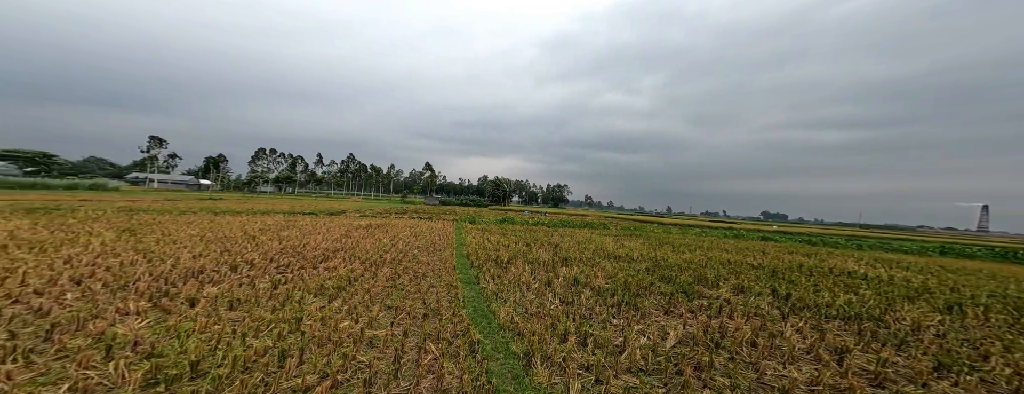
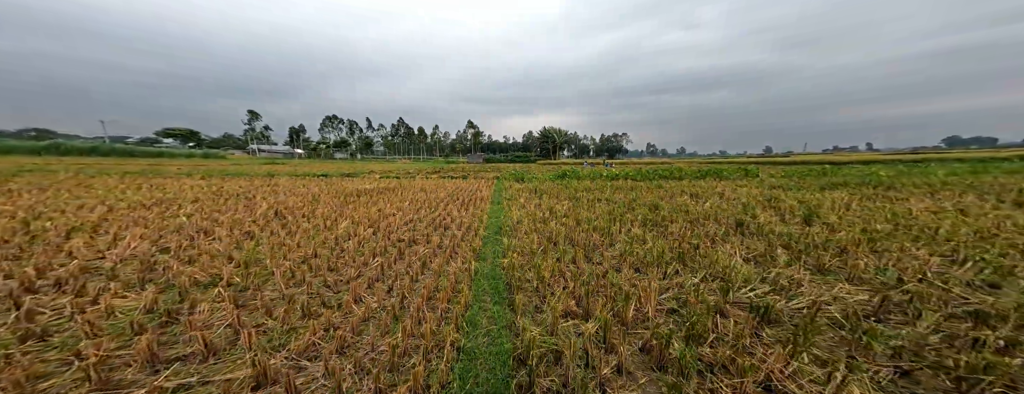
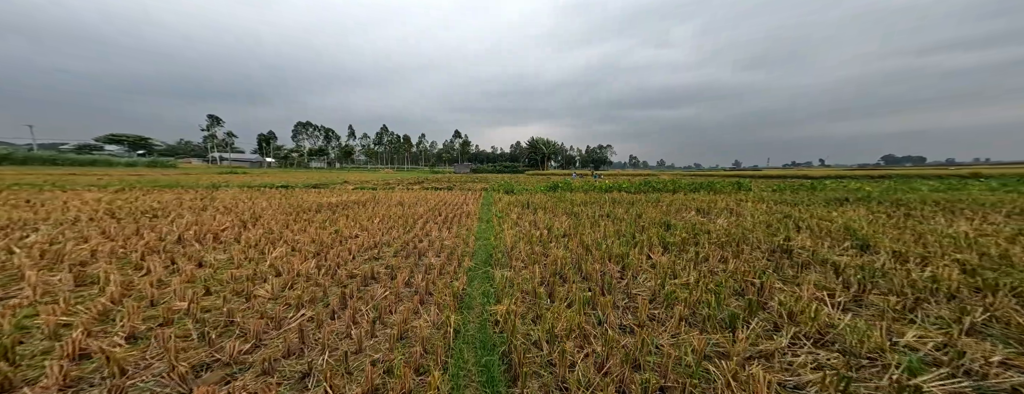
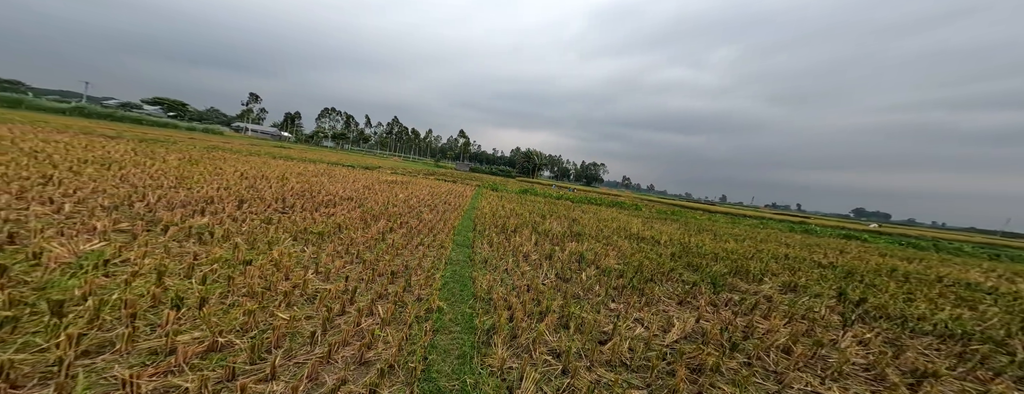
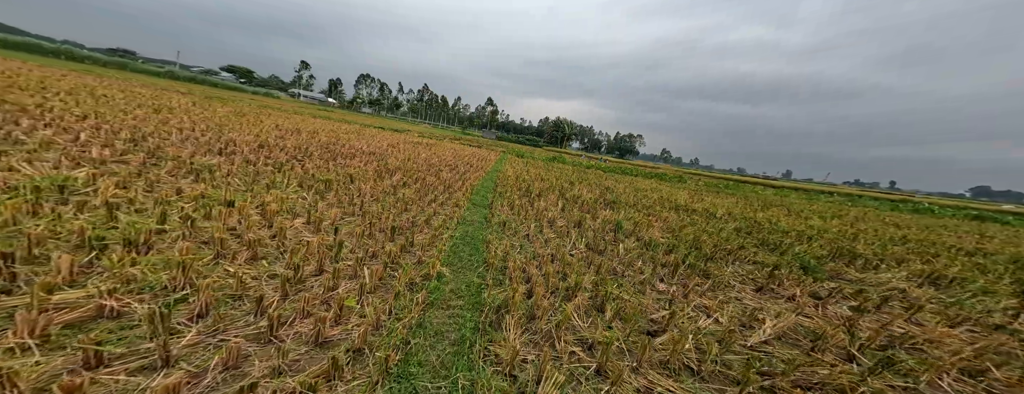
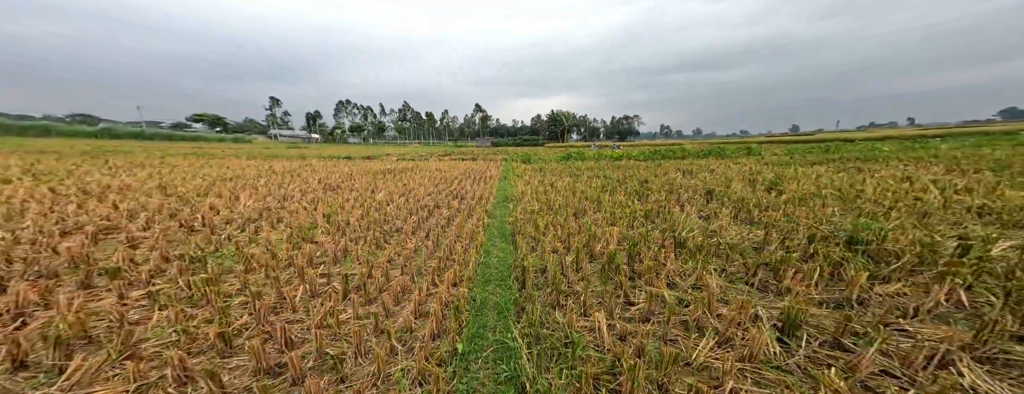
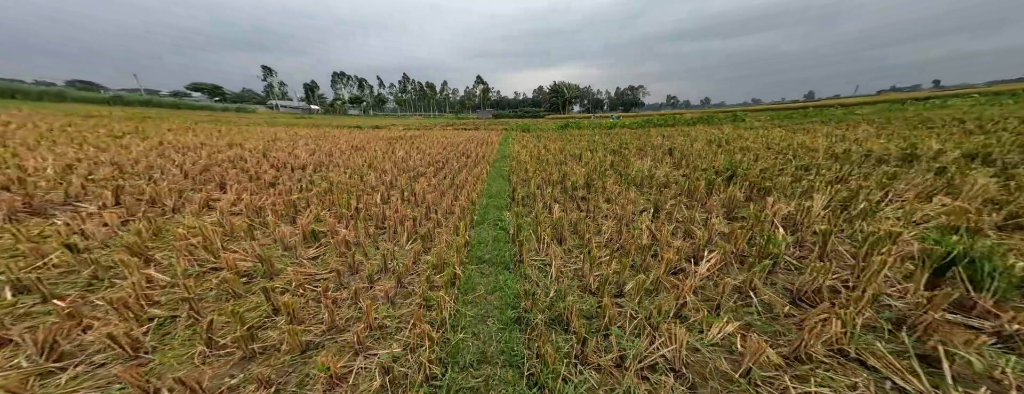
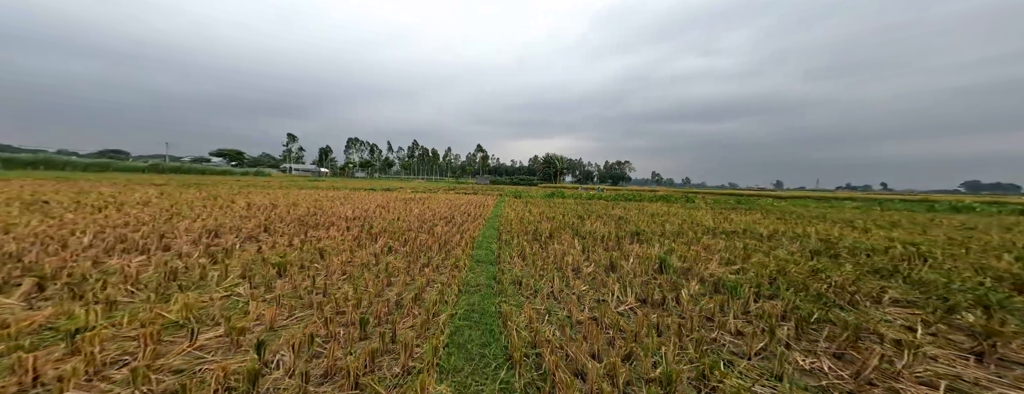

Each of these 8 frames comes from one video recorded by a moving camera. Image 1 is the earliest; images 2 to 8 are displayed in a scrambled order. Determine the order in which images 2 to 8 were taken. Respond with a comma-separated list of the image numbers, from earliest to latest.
4, 5, 8, 7, 6, 2, 3
